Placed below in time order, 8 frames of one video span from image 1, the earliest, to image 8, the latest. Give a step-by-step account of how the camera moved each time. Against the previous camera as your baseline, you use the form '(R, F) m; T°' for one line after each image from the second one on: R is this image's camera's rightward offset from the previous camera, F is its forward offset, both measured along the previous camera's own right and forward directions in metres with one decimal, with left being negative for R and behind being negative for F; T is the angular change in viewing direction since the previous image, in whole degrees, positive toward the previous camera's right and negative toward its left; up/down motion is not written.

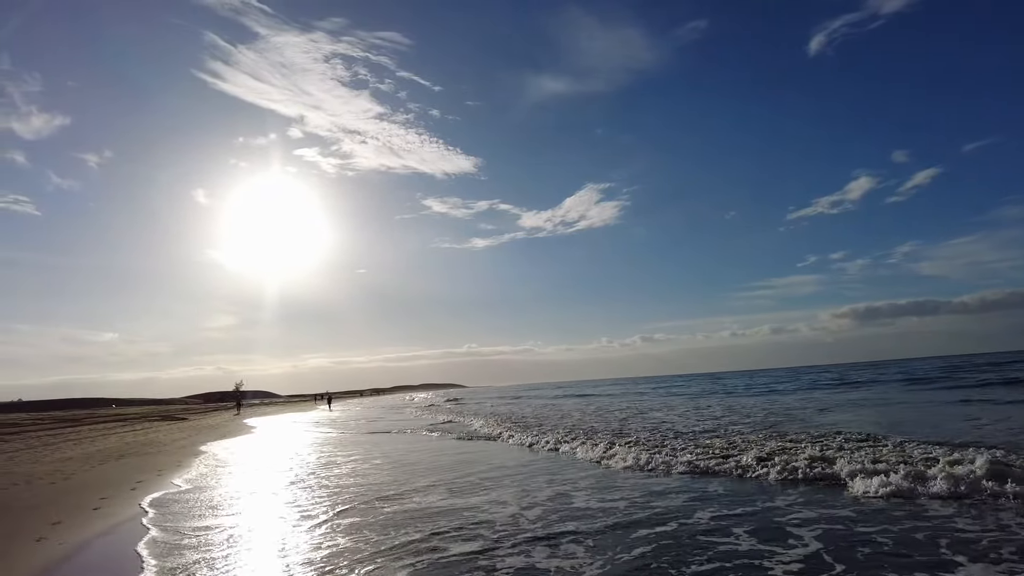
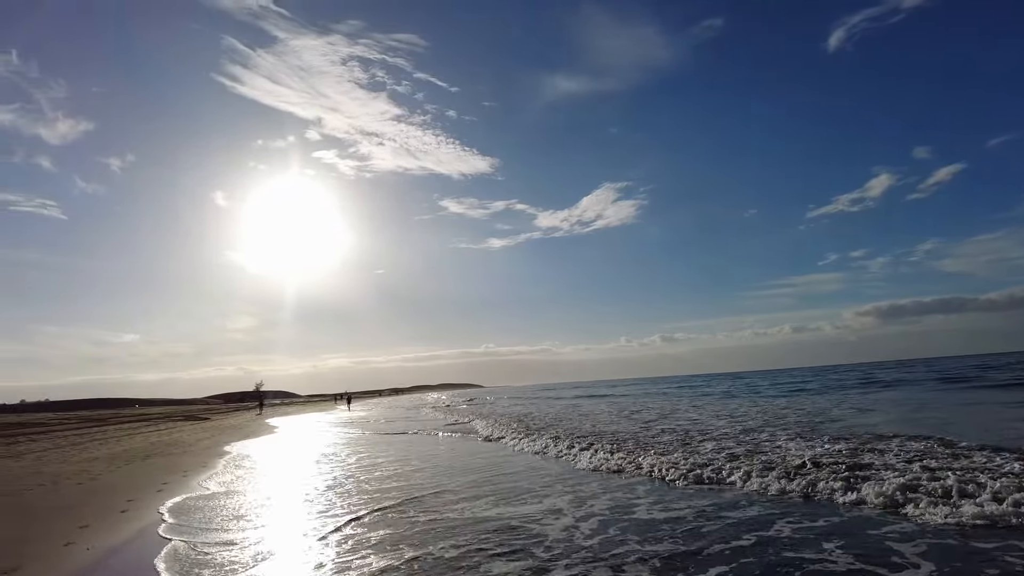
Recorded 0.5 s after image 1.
(-0.3, +0.5) m; -2°
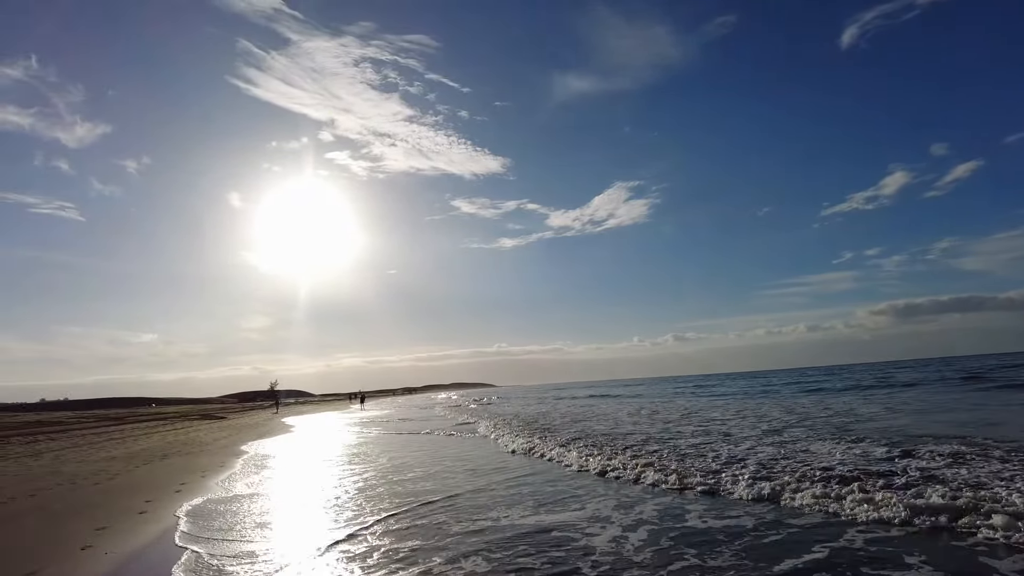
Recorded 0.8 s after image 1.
(-0.3, +0.4) m; -1°
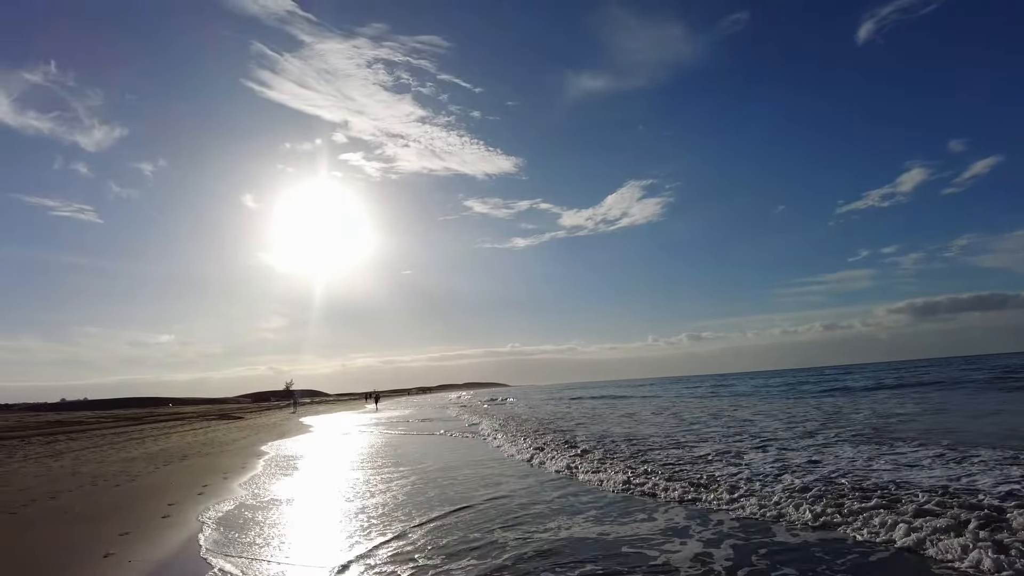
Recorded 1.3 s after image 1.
(-0.4, +0.5) m; -1°
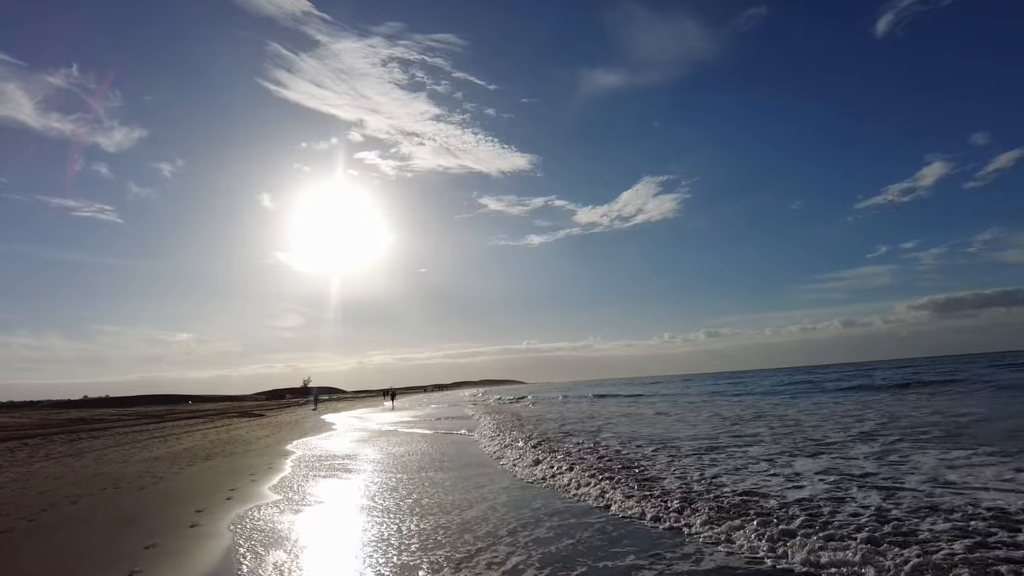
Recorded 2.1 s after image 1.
(-0.7, +0.9) m; -2°
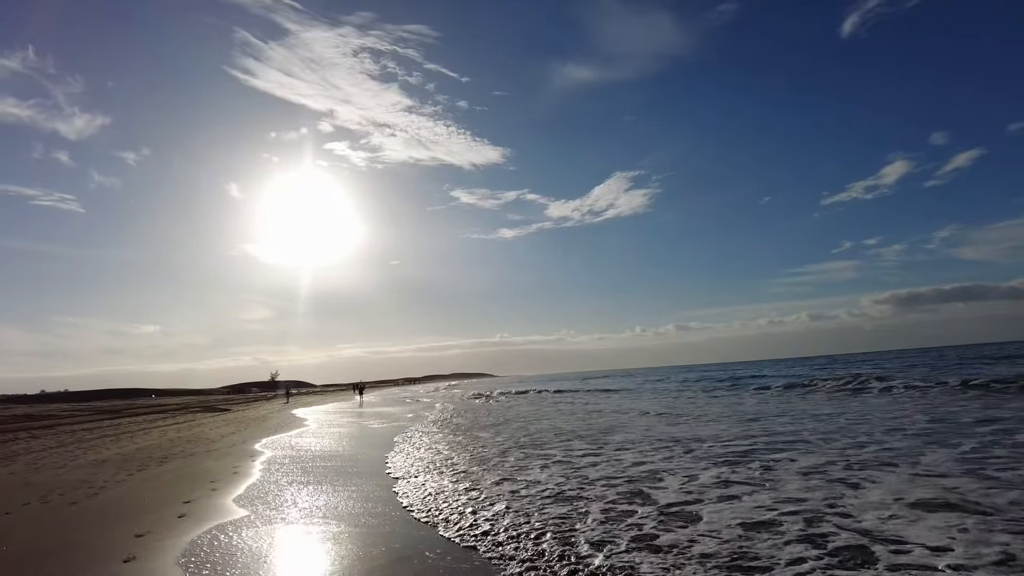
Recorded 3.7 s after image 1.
(-0.8, +2.0) m; +3°
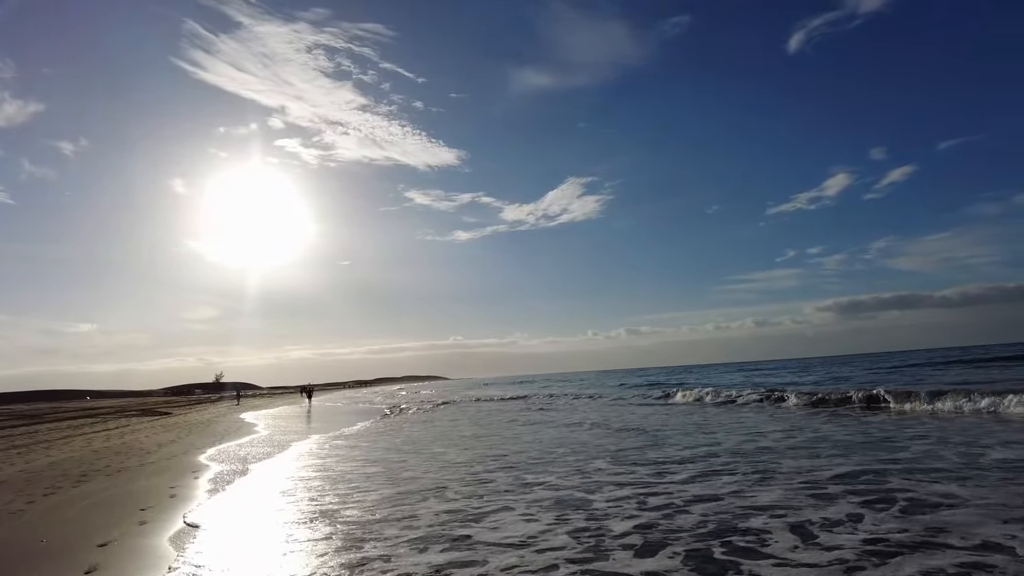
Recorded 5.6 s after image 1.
(-1.2, +2.4) m; +5°
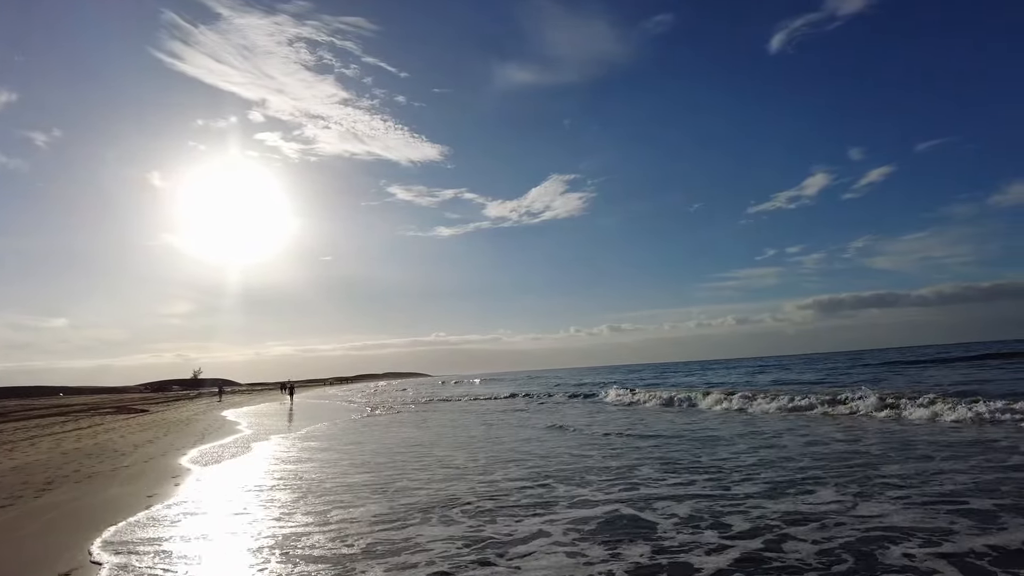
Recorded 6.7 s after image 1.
(-0.8, +1.2) m; +2°
